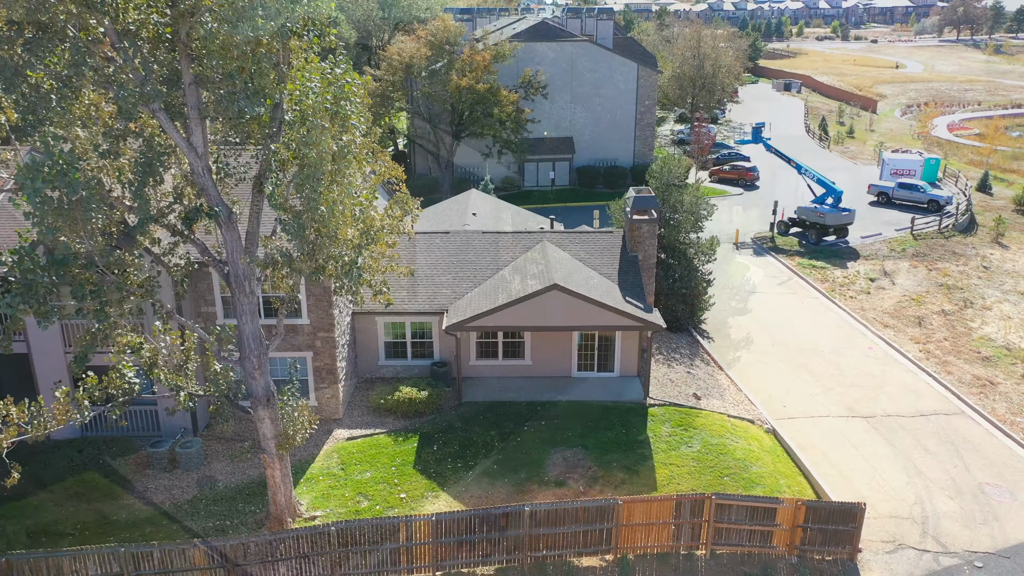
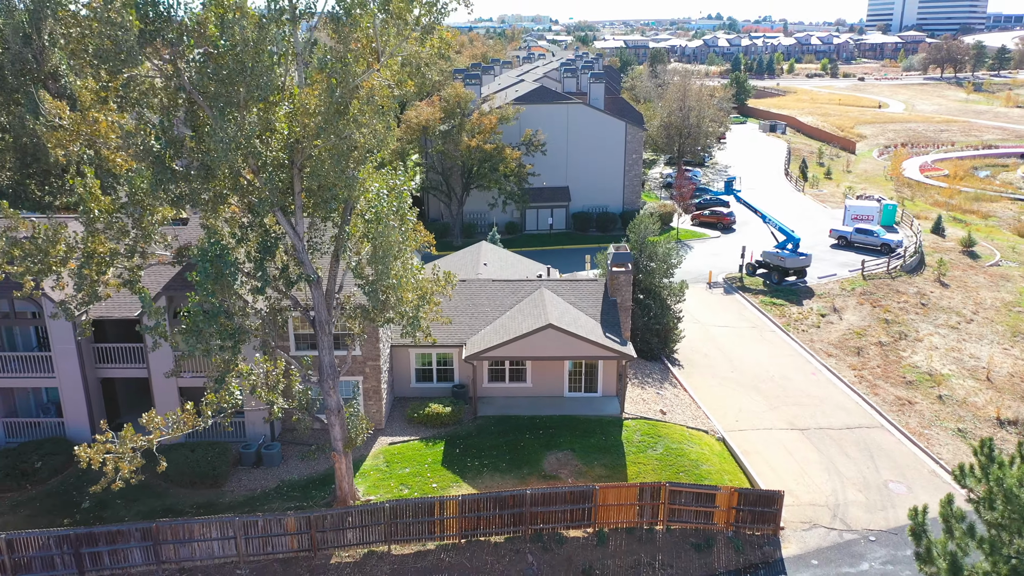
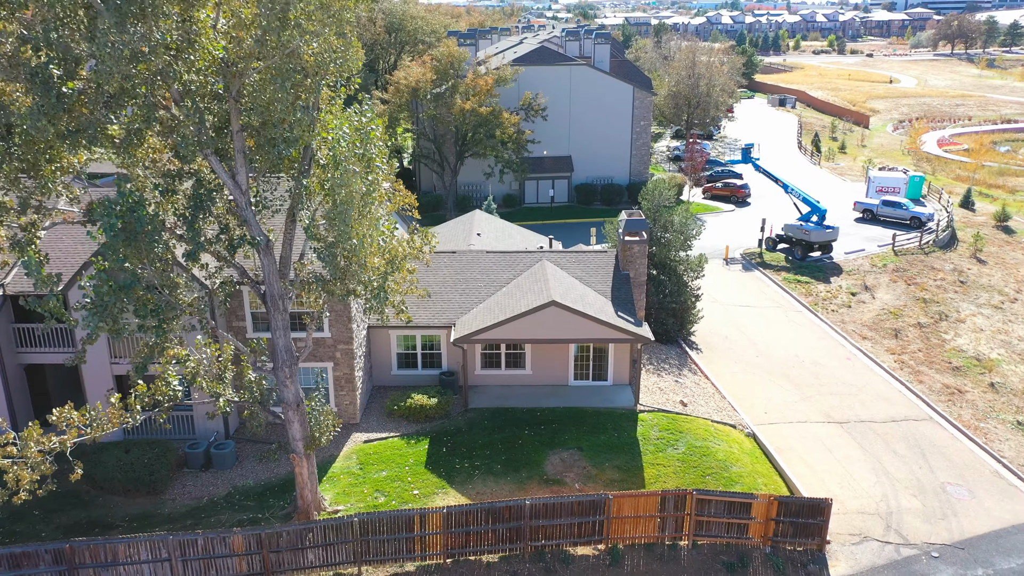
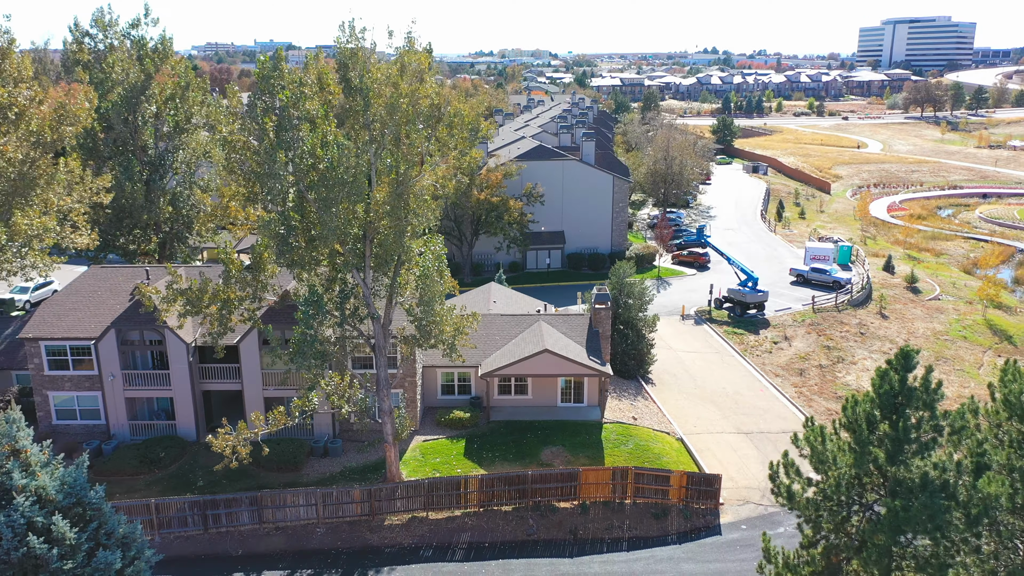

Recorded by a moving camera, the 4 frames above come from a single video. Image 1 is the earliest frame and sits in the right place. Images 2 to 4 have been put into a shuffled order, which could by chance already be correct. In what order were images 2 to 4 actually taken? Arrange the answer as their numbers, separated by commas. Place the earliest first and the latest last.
3, 2, 4
